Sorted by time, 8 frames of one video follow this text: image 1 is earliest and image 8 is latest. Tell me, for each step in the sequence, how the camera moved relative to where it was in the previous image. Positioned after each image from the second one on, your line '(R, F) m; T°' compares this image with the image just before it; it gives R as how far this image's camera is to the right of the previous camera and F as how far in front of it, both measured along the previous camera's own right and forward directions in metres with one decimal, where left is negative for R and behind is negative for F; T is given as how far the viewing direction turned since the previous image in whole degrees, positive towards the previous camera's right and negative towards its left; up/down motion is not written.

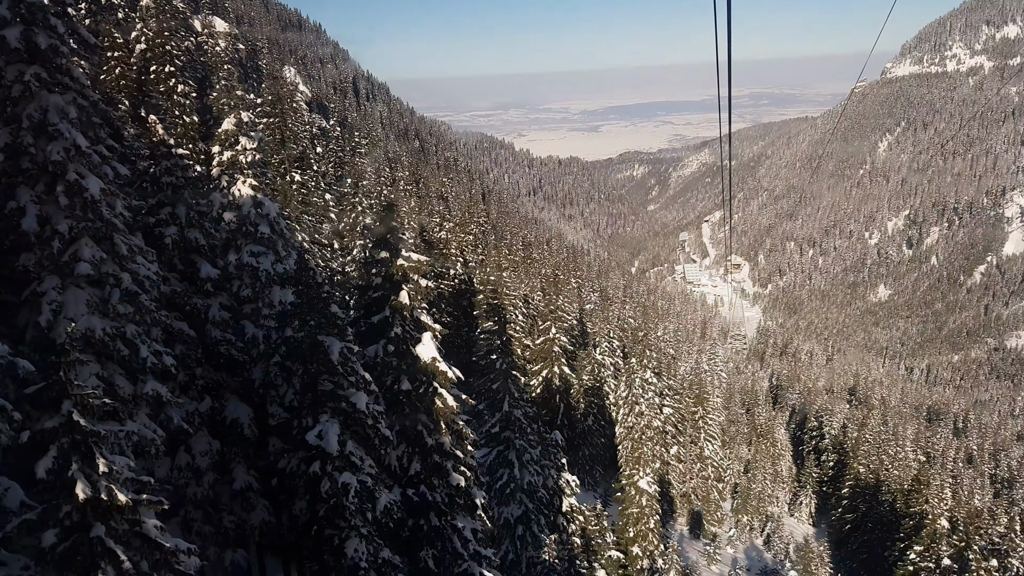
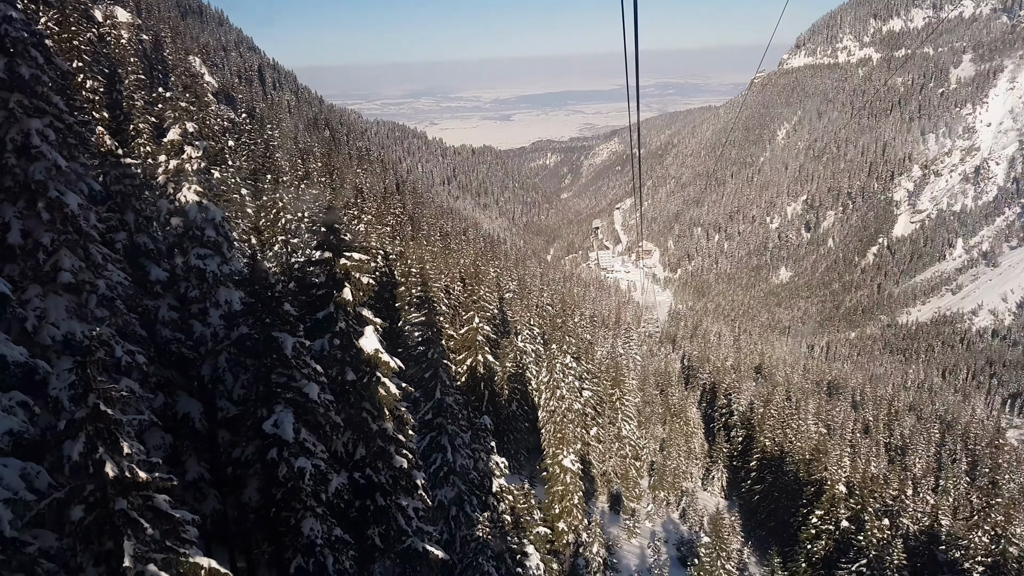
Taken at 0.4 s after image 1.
(-0.2, -0.8) m; +9°
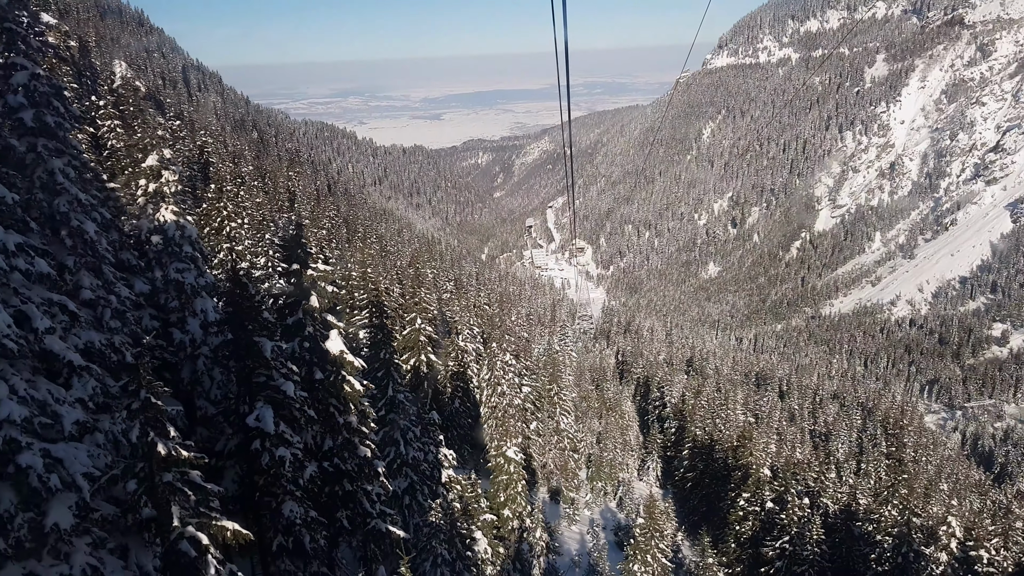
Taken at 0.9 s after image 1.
(-0.2, -1.0) m; +7°
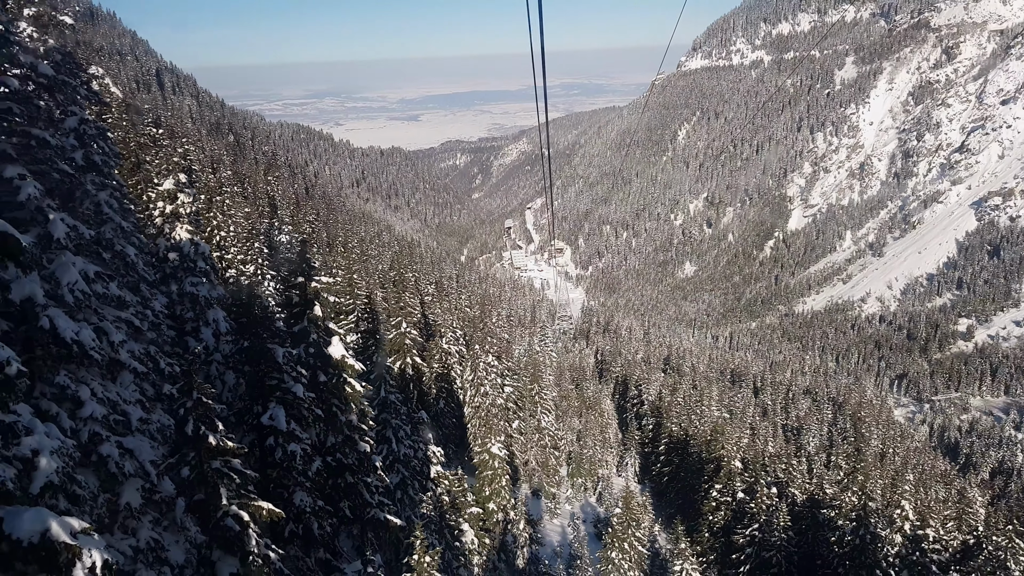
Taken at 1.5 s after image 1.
(-0.1, -0.8) m; +2°
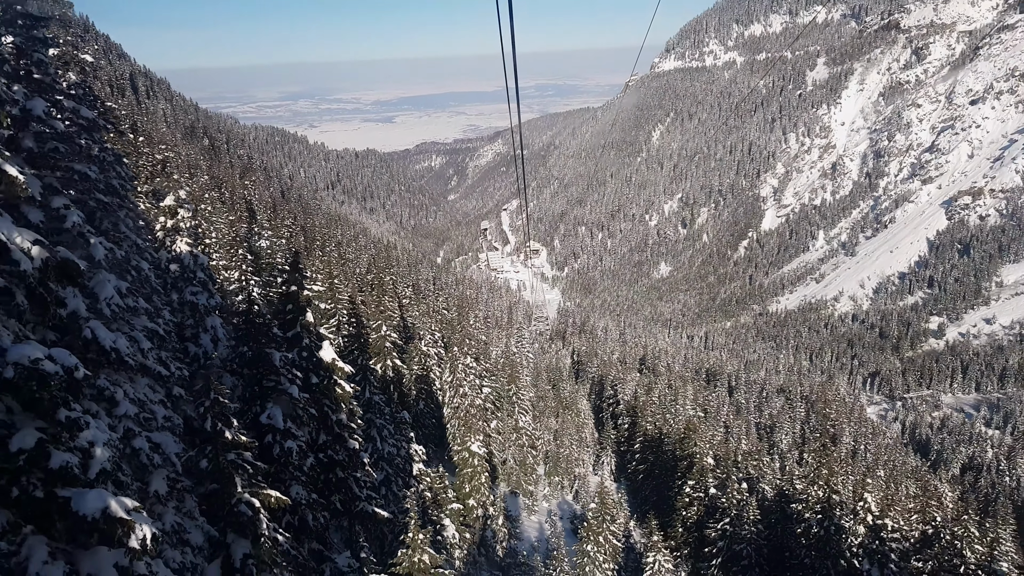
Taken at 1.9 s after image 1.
(0.0, -0.7) m; +3°
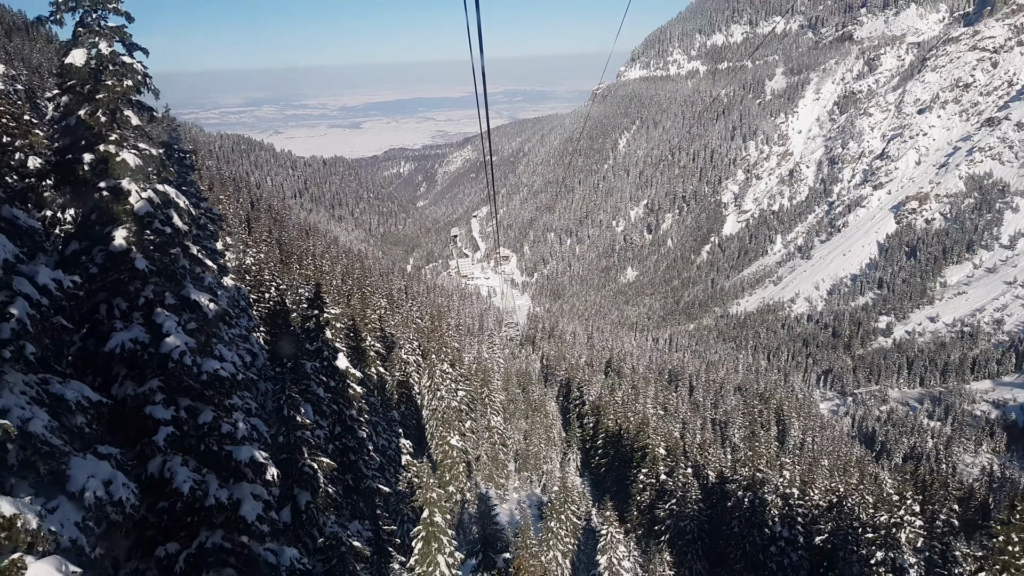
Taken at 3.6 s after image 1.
(-0.1, -2.5) m; +3°
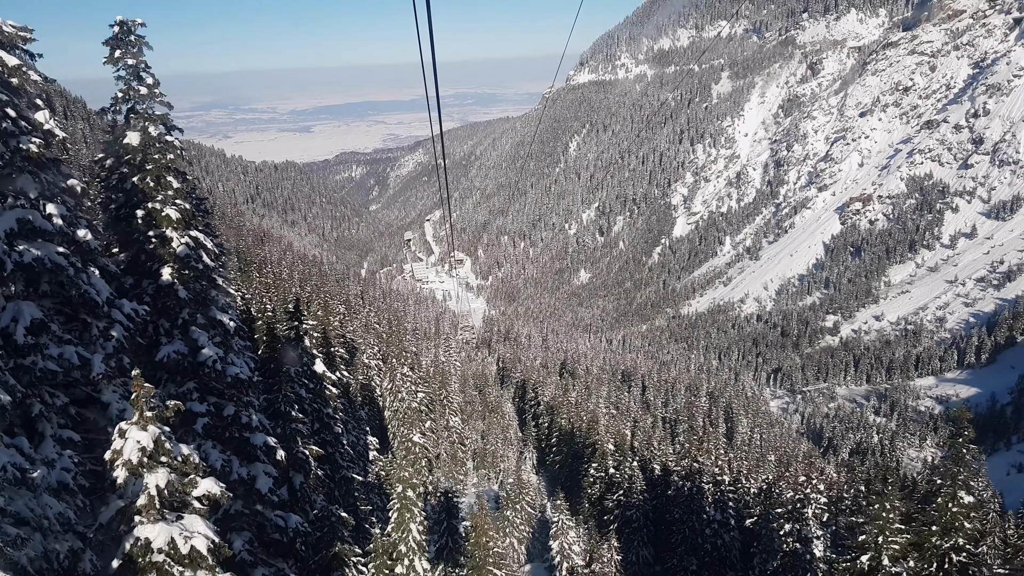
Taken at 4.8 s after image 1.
(0.0, -1.9) m; +5°
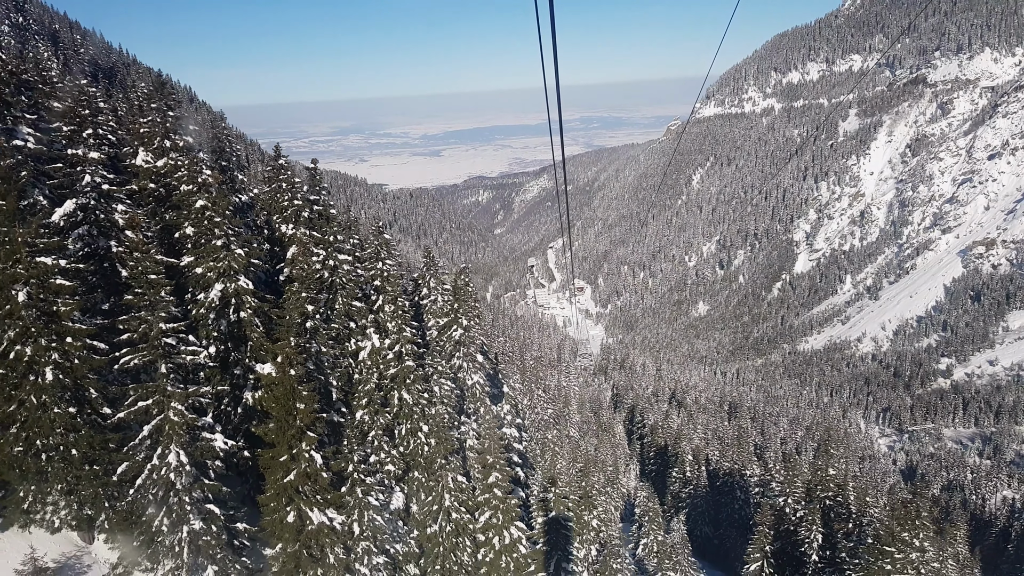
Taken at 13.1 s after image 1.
(+3.6, -34.8) m; -14°
